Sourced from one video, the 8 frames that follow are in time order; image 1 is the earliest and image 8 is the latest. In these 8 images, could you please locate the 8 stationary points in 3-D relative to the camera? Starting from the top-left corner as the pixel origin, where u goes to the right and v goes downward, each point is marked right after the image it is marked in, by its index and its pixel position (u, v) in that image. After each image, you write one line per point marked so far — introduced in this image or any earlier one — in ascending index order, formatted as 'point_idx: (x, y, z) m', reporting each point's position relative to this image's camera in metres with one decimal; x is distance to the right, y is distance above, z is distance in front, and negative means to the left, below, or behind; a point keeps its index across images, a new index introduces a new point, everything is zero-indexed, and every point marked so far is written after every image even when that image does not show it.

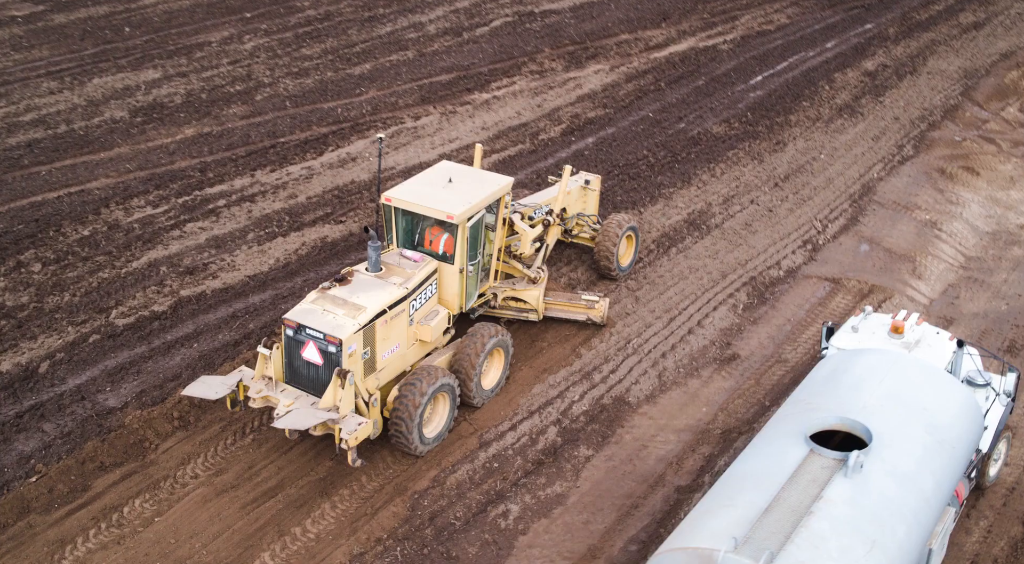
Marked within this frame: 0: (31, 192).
0: (-6.7, +1.2, +13.9) m
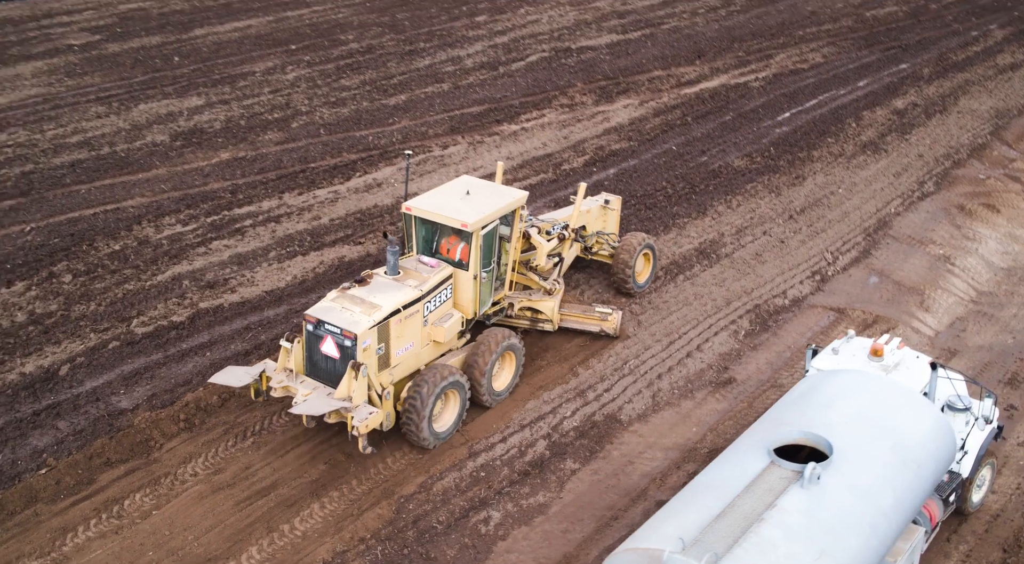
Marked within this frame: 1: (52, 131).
0: (-6.4, +1.1, +14.6) m
1: (-8.4, +2.7, +18.2) m
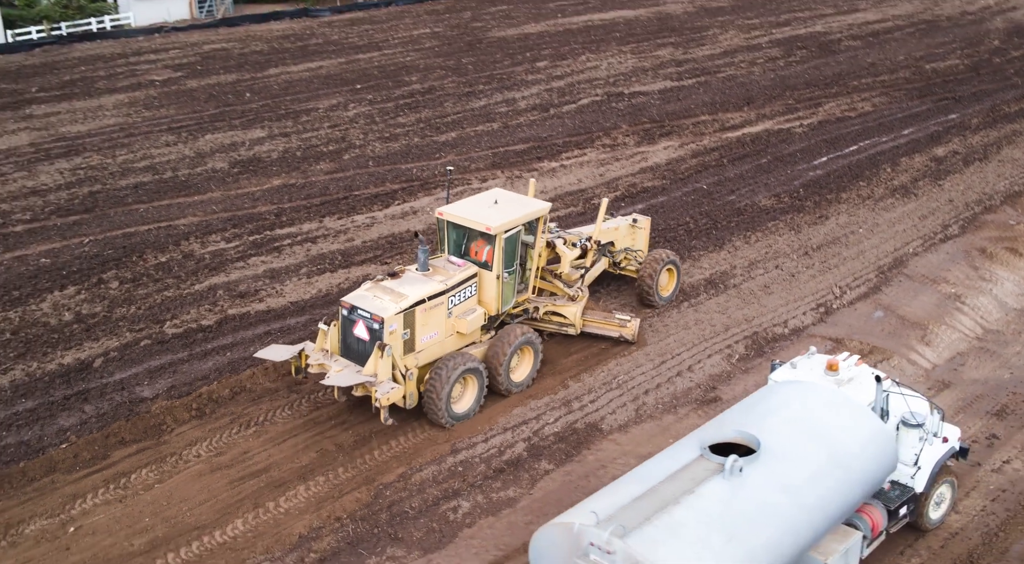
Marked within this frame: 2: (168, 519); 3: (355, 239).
0: (-6.1, +0.9, +15.9) m
1: (-7.6, +2.4, +19.6) m
2: (-3.0, -2.0, +8.7) m
3: (-2.4, +0.7, +15.4) m
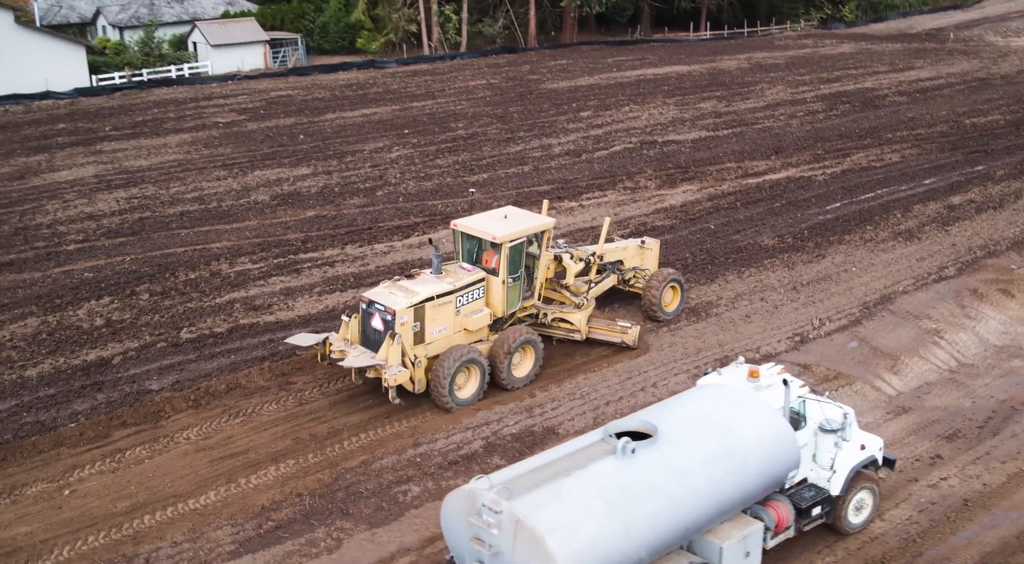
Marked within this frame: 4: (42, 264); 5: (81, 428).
0: (-5.9, +0.6, +17.3) m
1: (-7.2, +2.0, +21.3) m
2: (-3.5, -2.0, +9.8) m
3: (-2.3, +0.3, +16.6) m
4: (-7.7, +0.3, +16.4) m
5: (-4.6, -1.6, +10.8) m
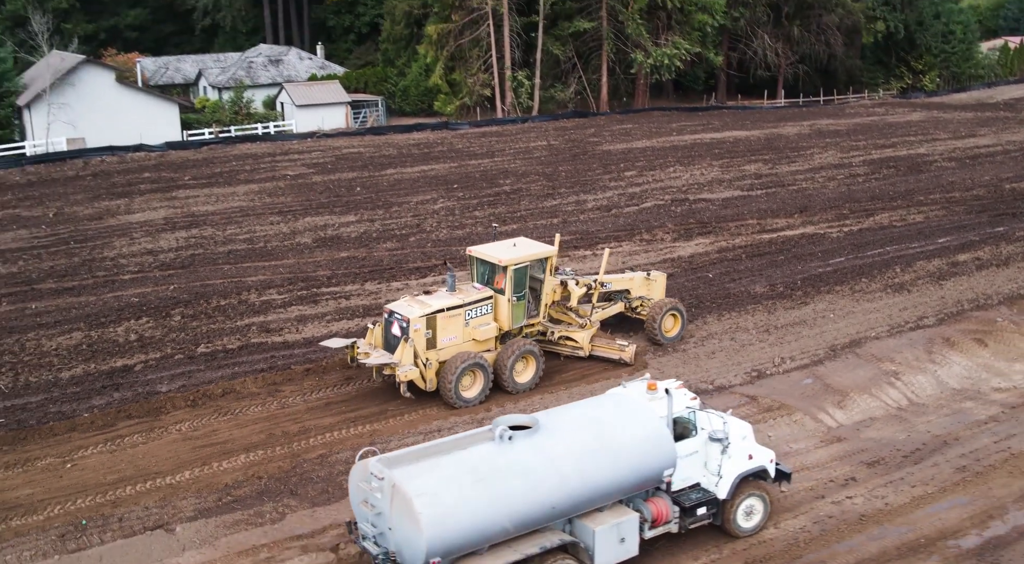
0: (-5.8, +0.1, +19.4) m
1: (-6.6, +1.2, +23.5) m
2: (-4.3, -2.1, +11.5) m
3: (-2.4, -0.3, +18.2) m
4: (-7.7, -0.2, +18.6) m
5: (-5.2, -1.7, +12.6) m
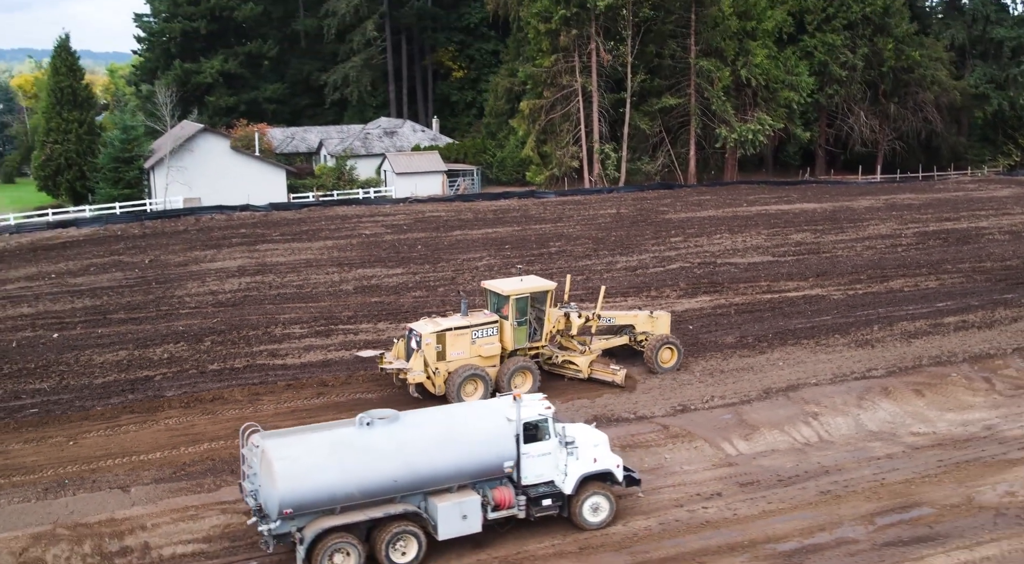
0: (-5.9, -0.7, +22.5) m
1: (-6.0, +0.1, +26.8) m
2: (-5.5, -2.3, +14.3) m
3: (-2.6, -1.1, +20.8) m
4: (-7.8, -0.8, +22.0) m
5: (-6.3, -2.0, +15.6) m
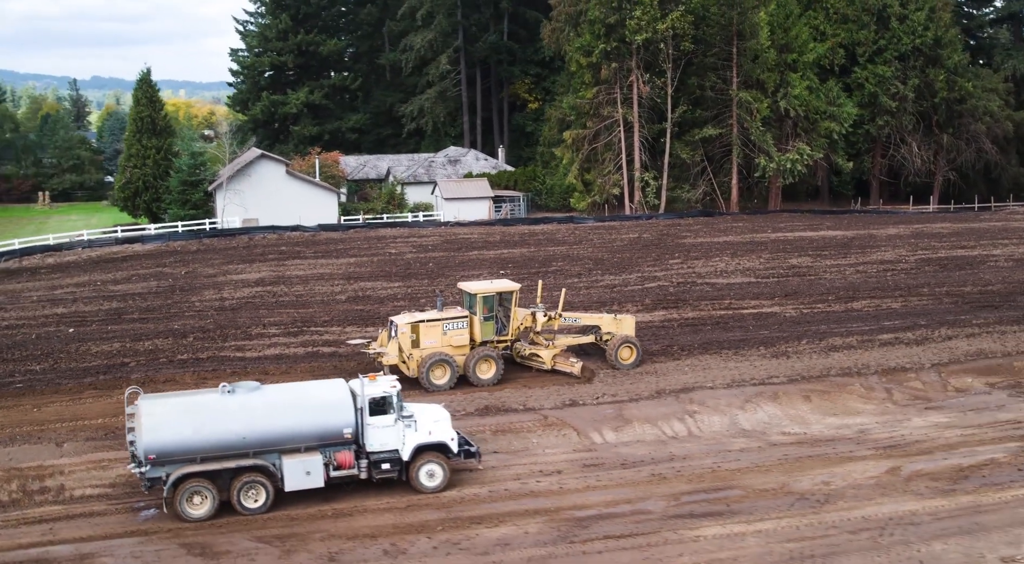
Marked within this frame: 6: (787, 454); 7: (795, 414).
0: (-6.8, -0.9, +25.3) m
1: (-6.5, -0.2, +29.6) m
2: (-7.4, -2.3, +17.2) m
3: (-3.8, -1.3, +23.3) m
4: (-8.8, -1.0, +25.1) m
5: (-8.1, -1.9, +18.5) m
6: (+4.5, -2.8, +16.6) m
7: (+5.3, -2.5, +18.7) m
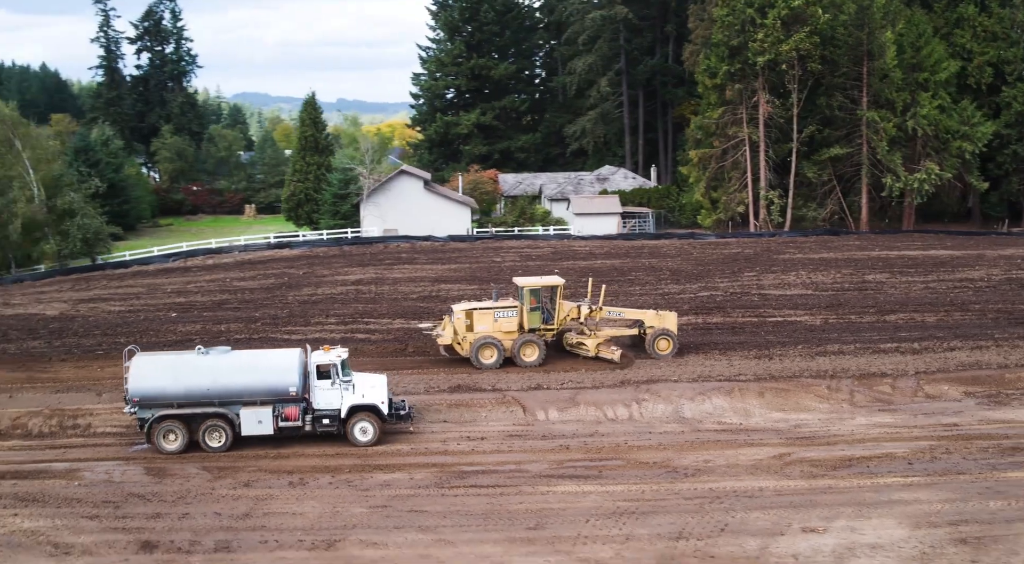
0: (-5.7, -0.8, +29.3) m
1: (-4.4, -0.2, +33.4) m
2: (-8.1, -2.0, +21.4) m
3: (-3.2, -1.2, +26.6) m
4: (-7.7, -0.8, +29.4) m
5: (-8.5, -1.7, +22.8) m
6: (+3.4, -2.8, +18.3) m
7: (+4.6, -2.5, +20.2) m
